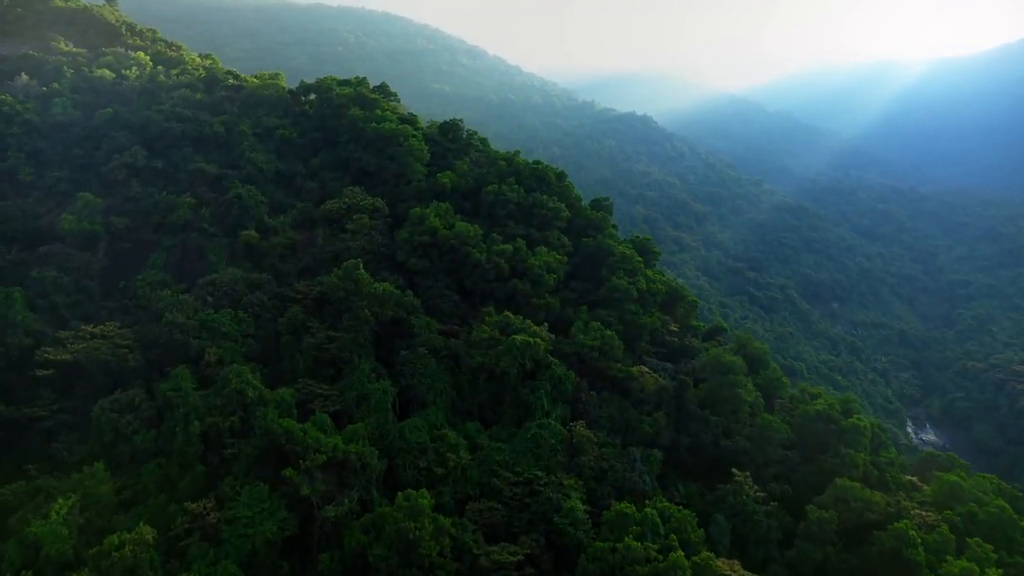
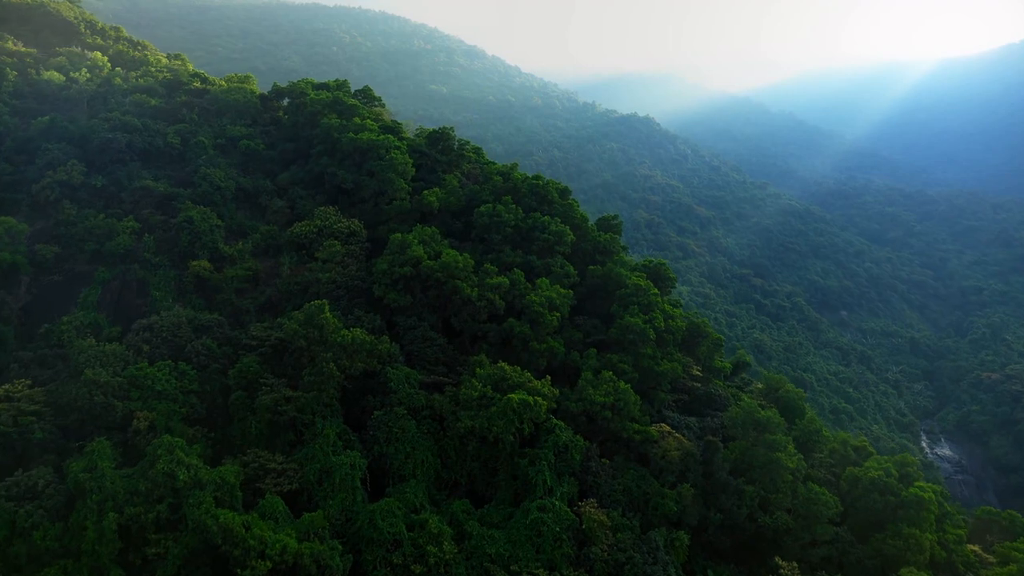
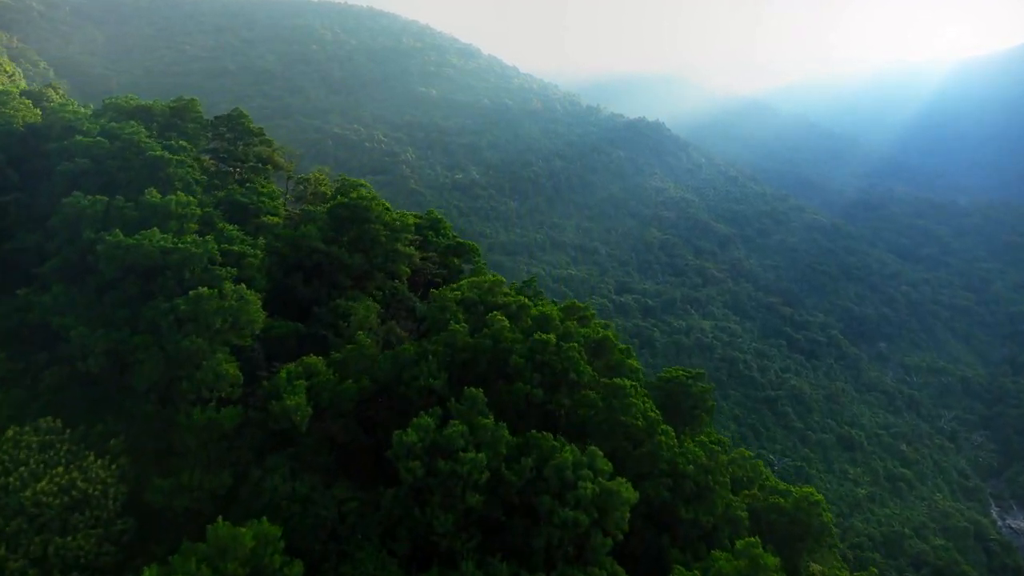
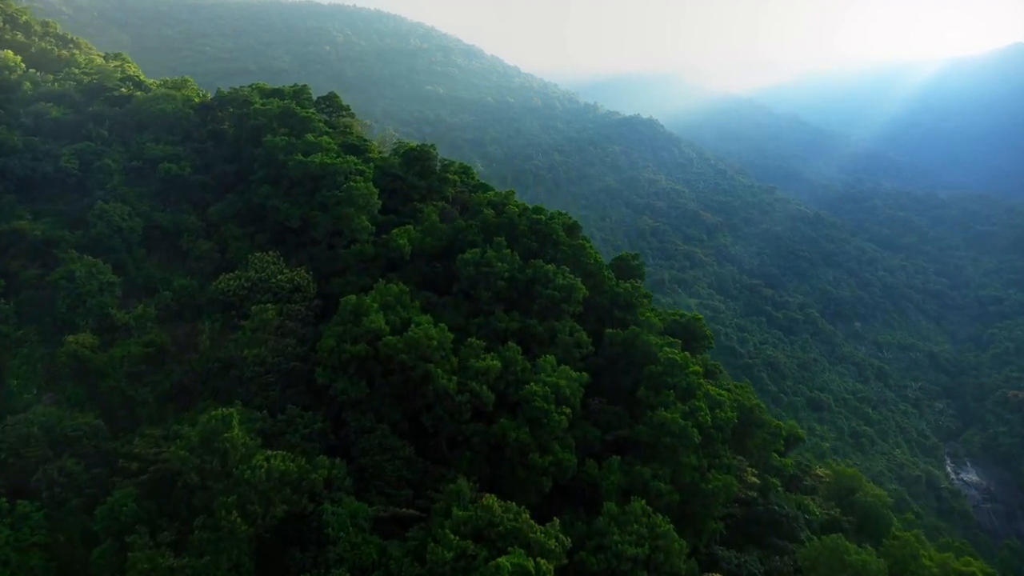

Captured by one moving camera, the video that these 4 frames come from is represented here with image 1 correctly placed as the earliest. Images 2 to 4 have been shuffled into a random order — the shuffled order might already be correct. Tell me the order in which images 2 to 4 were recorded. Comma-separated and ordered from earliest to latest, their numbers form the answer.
2, 4, 3
